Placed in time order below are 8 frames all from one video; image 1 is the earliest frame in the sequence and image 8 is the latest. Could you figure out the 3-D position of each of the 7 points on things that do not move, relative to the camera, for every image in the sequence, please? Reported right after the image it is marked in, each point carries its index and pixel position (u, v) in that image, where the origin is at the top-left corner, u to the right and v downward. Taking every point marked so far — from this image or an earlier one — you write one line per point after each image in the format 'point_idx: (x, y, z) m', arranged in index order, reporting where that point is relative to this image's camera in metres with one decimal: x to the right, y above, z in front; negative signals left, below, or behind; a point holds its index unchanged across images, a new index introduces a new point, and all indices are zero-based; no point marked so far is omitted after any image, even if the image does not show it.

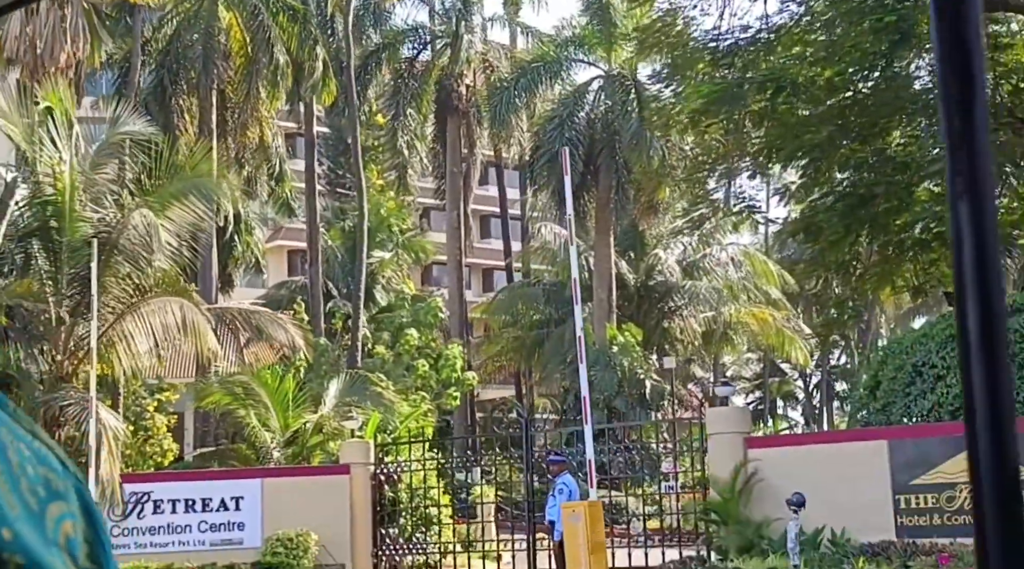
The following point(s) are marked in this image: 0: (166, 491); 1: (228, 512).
0: (-4.0, -2.4, +19.8) m
1: (-3.3, -2.6, +20.0) m
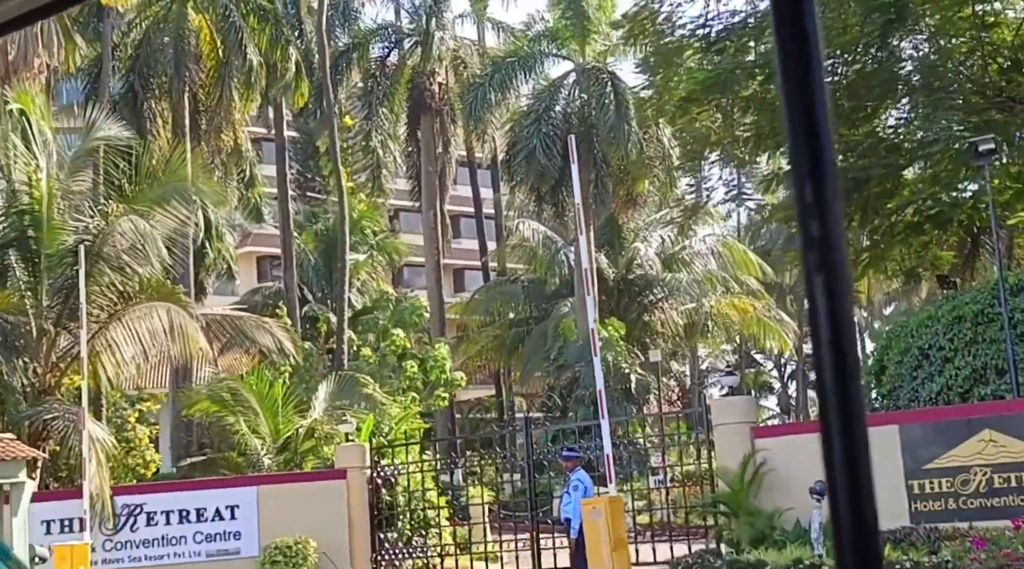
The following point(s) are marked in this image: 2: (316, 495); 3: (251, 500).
0: (-4.0, -2.4, +19.4) m
1: (-3.3, -2.7, +19.5) m
2: (-2.3, -2.4, +19.7) m
3: (-3.0, -2.4, +19.6) m
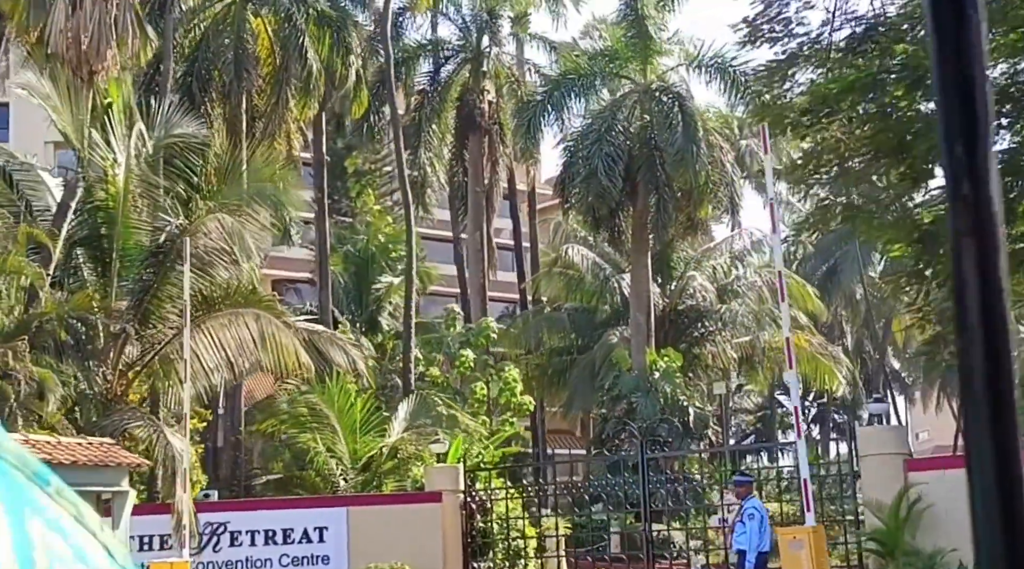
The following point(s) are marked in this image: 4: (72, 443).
0: (-2.8, -2.5, +18.0) m
1: (-2.1, -2.7, +18.1) m
2: (-1.1, -2.5, +18.3) m
3: (-1.8, -2.5, +18.2) m
4: (-3.5, -1.3, +13.9) m
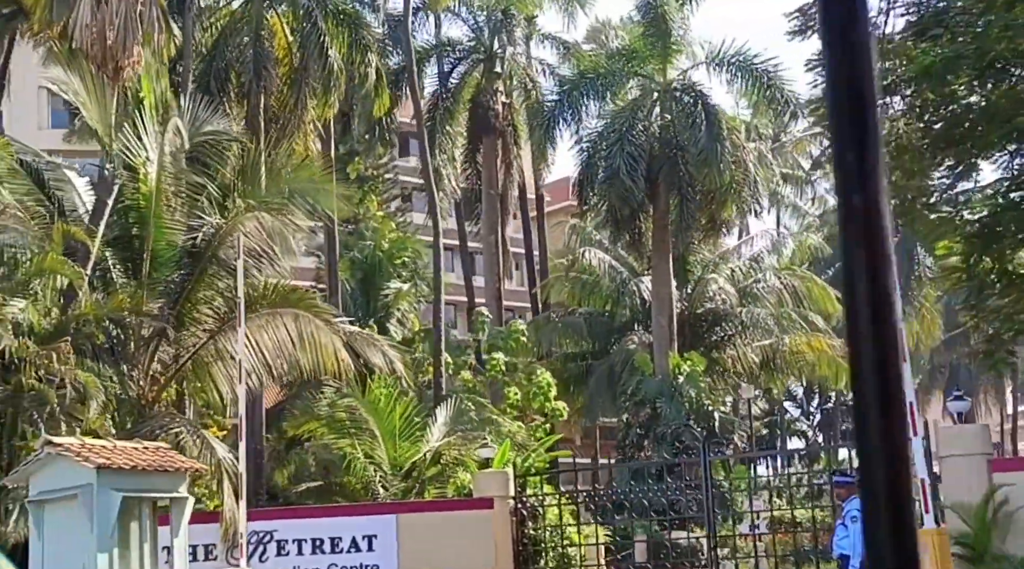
0: (-2.2, -2.5, +17.3) m
1: (-1.5, -2.7, +17.5) m
2: (-0.5, -2.5, +17.6) m
3: (-1.2, -2.5, +17.5) m
4: (-2.9, -1.2, +13.2) m
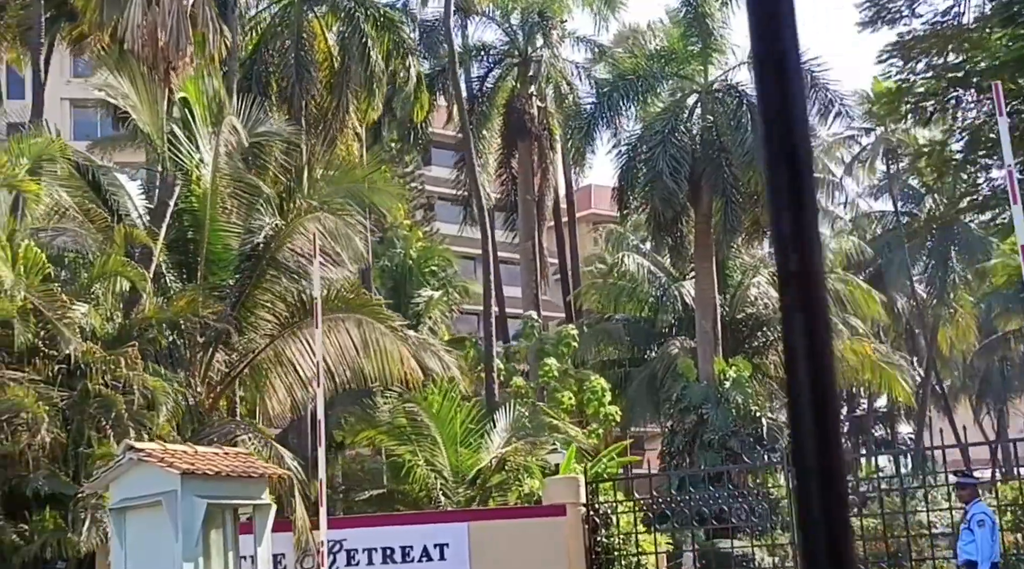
0: (-1.5, -2.5, +16.8) m
1: (-0.8, -2.7, +16.9) m
2: (+0.2, -2.5, +17.1) m
3: (-0.5, -2.5, +17.0) m
4: (-2.2, -1.2, +12.7) m
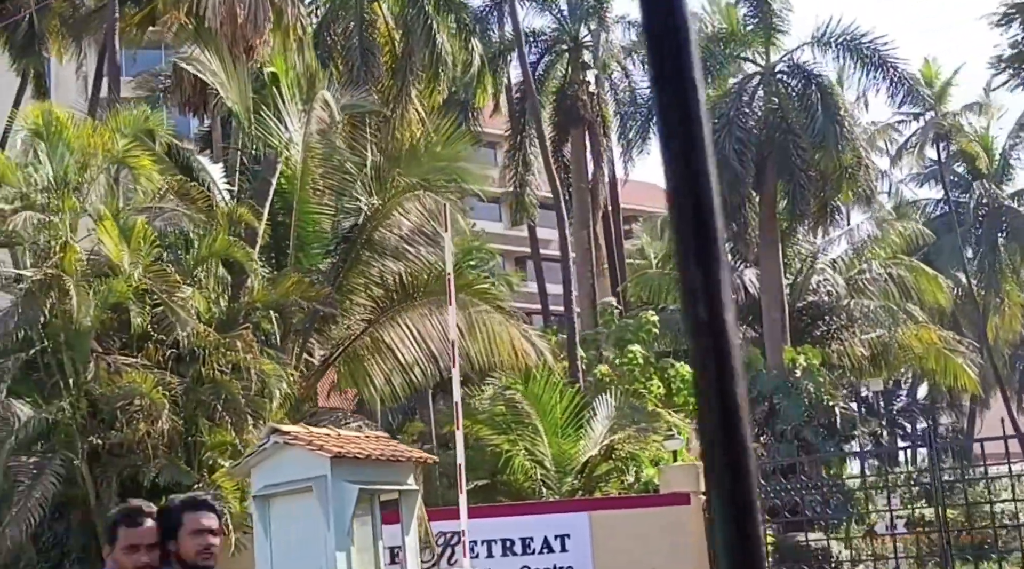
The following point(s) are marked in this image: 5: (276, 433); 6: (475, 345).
0: (-0.3, -2.3, +16.0) m
1: (+0.4, -2.5, +16.1) m
2: (+1.4, -2.3, +16.3) m
3: (+0.7, -2.3, +16.2) m
4: (-1.1, -1.0, +11.9) m
5: (-1.6, -1.0, +11.3) m
6: (-0.4, -0.6, +17.7) m
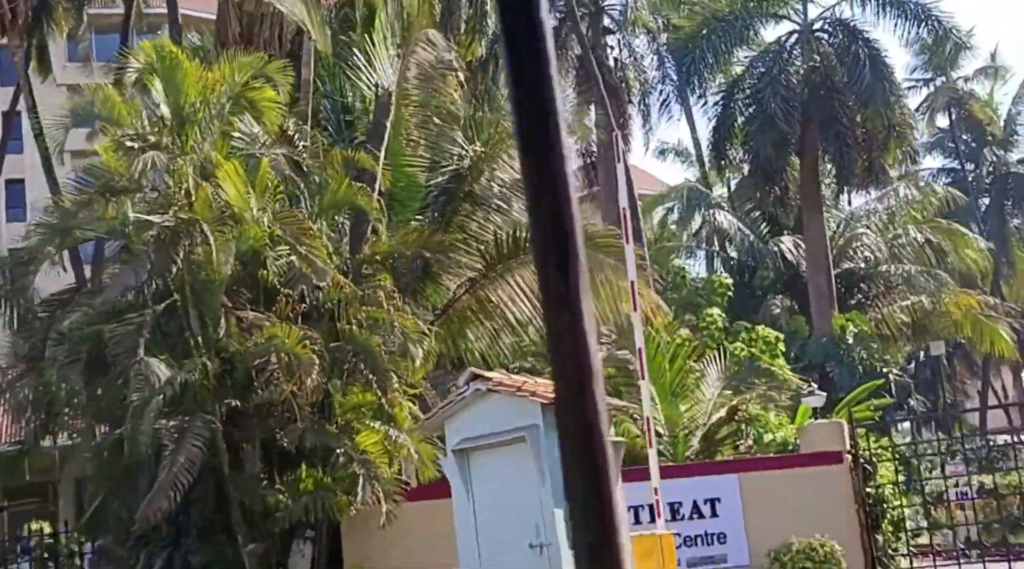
0: (+0.9, -1.8, +14.8) m
1: (+1.6, -2.0, +15.0) m
2: (+2.6, -1.8, +15.2) m
3: (+1.9, -1.8, +15.0) m
4: (+0.2, -0.6, +10.7) m
5: (-0.2, -0.6, +10.1) m
6: (+0.7, -0.1, +16.5) m
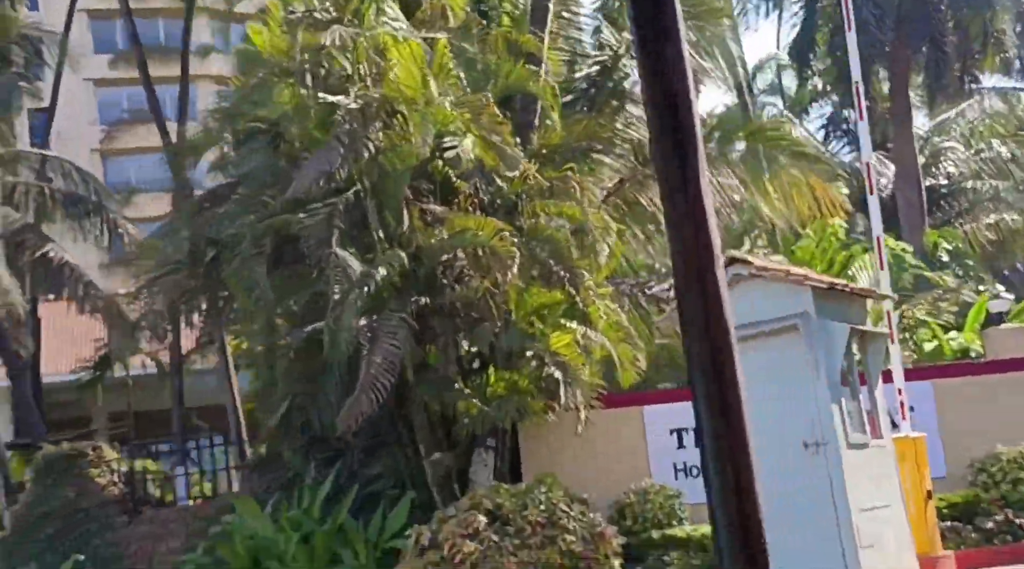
0: (+2.3, -1.0, +13.9) m
1: (+3.0, -1.2, +14.0) m
2: (+4.0, -0.9, +14.2) m
3: (+3.3, -0.9, +14.1) m
4: (+1.6, +0.1, +9.7) m
5: (+1.2, +0.1, +9.1) m
6: (+2.1, +0.8, +15.6) m
